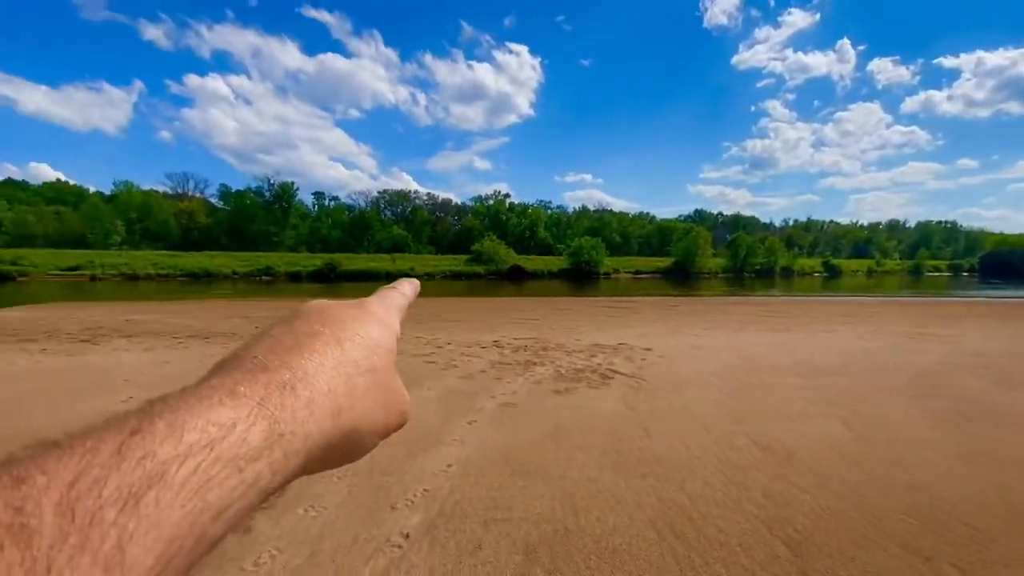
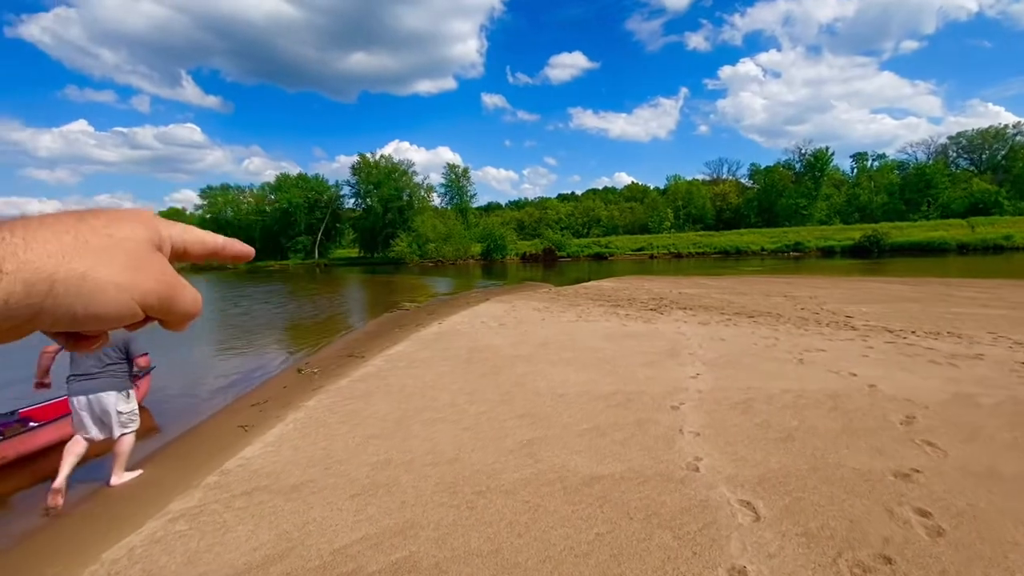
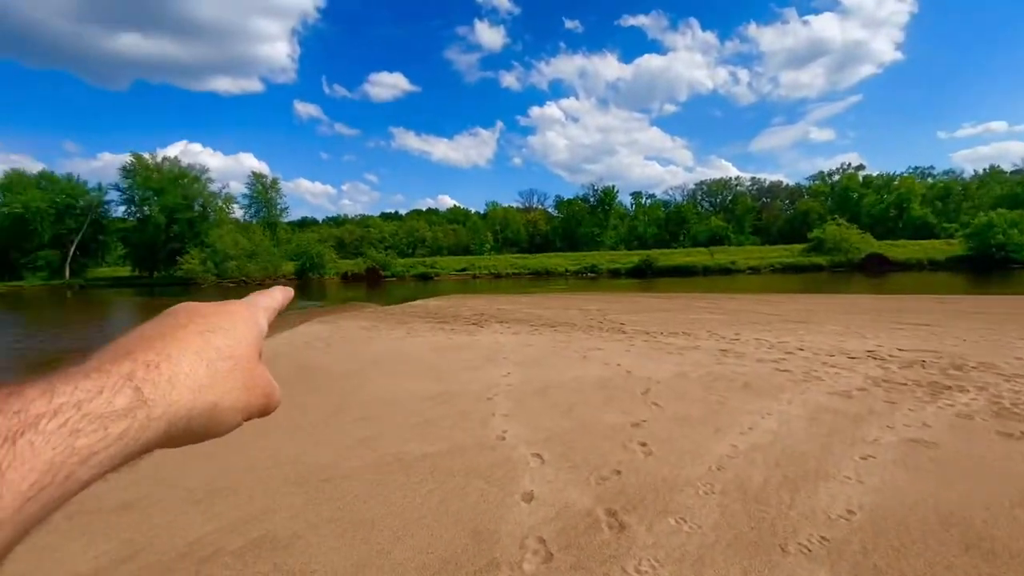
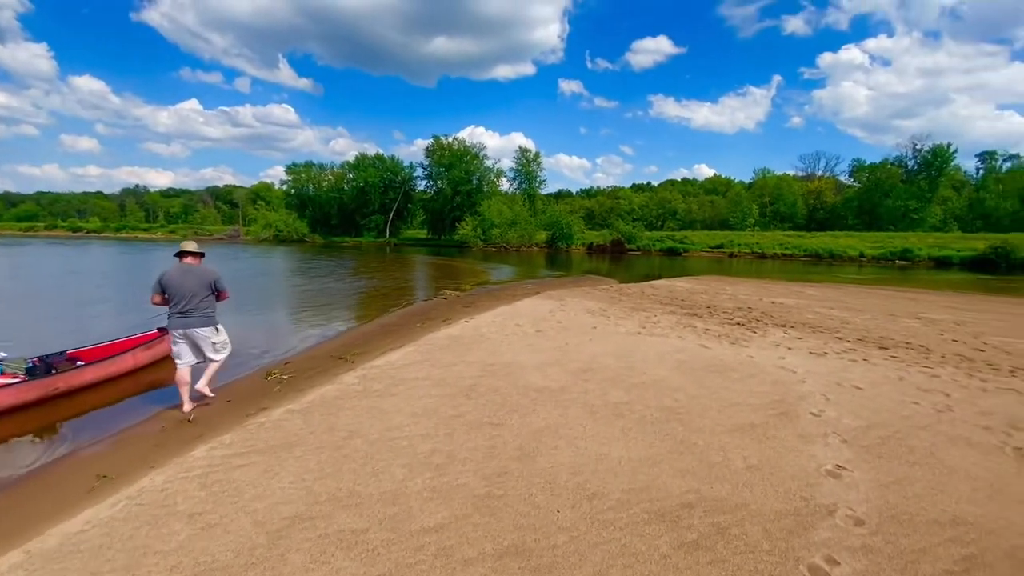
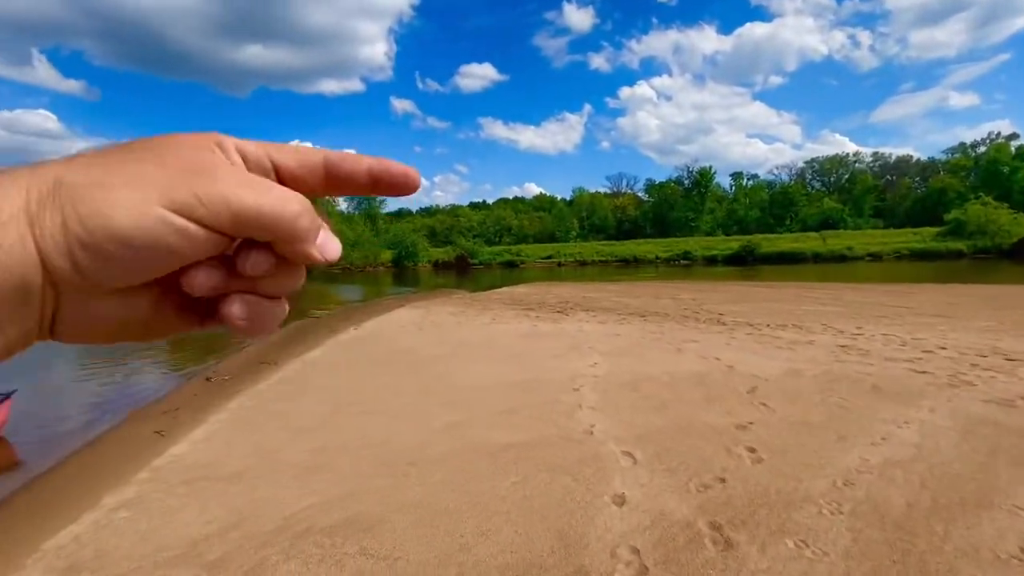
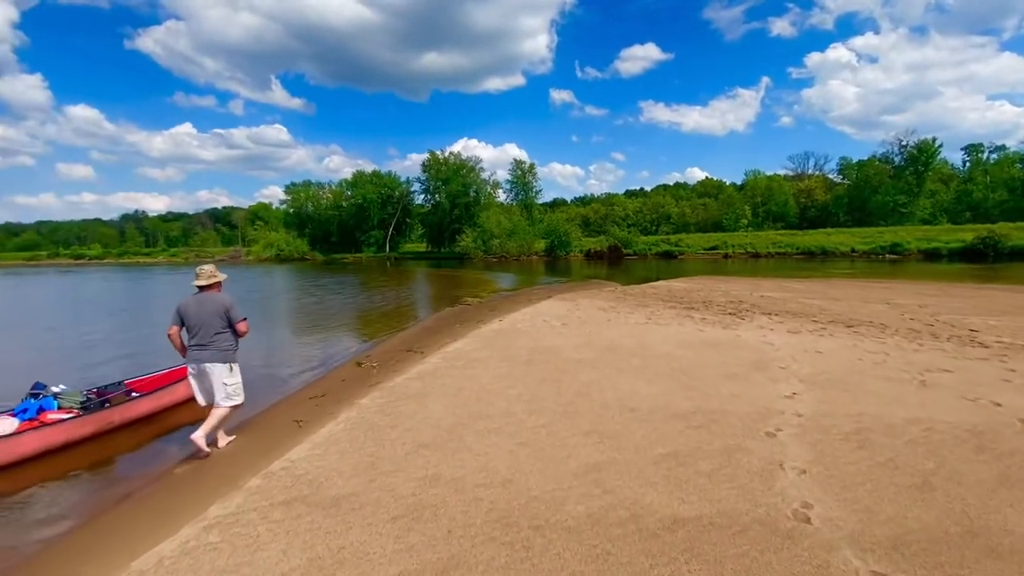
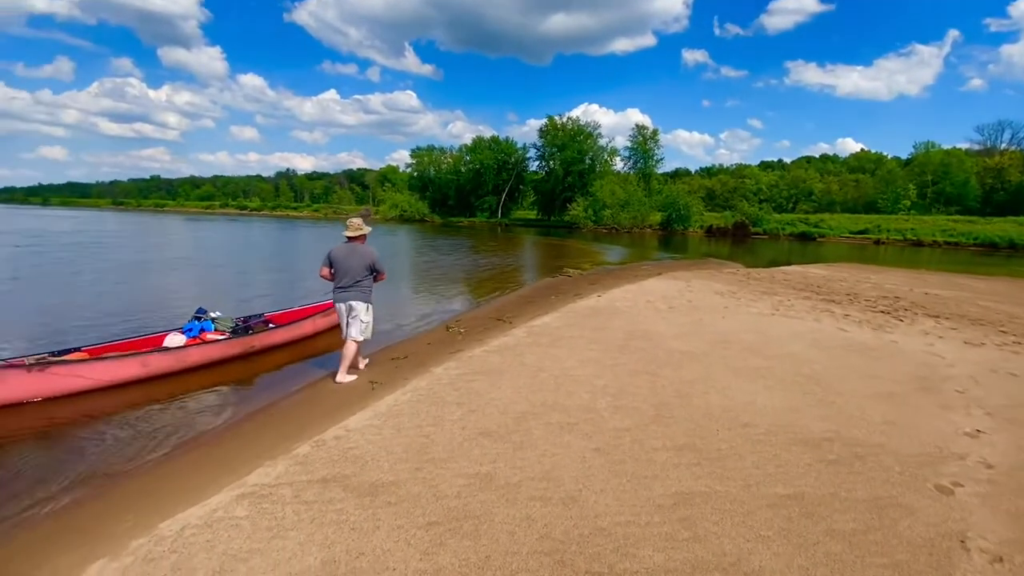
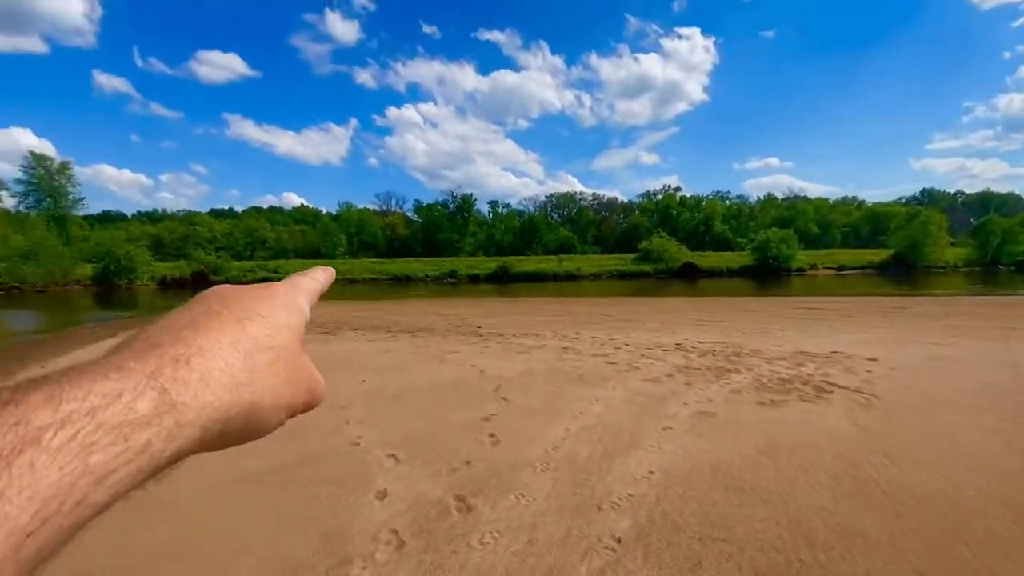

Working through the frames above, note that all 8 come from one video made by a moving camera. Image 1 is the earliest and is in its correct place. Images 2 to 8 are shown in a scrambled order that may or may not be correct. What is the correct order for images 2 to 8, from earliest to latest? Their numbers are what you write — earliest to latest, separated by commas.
8, 3, 5, 2, 6, 7, 4
